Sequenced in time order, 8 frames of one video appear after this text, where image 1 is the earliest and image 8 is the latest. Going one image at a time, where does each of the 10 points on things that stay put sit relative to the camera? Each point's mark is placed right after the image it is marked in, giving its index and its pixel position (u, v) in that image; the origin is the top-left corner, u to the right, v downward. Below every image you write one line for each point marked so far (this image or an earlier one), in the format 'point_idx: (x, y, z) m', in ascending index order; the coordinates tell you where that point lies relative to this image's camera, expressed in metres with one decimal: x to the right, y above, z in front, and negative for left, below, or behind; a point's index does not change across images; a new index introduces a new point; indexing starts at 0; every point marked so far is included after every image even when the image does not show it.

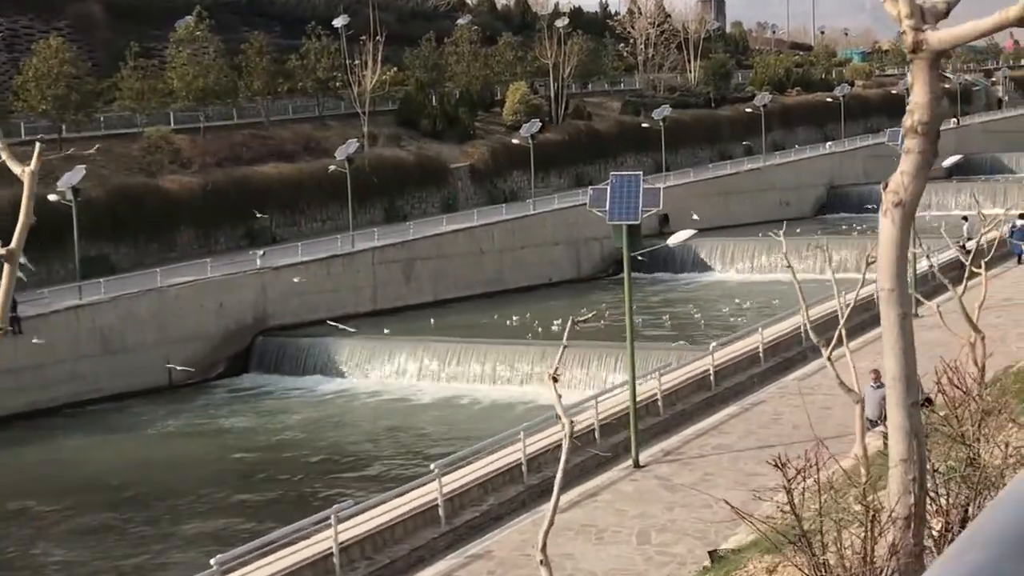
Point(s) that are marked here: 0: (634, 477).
0: (+1.0, -1.6, +11.2) m
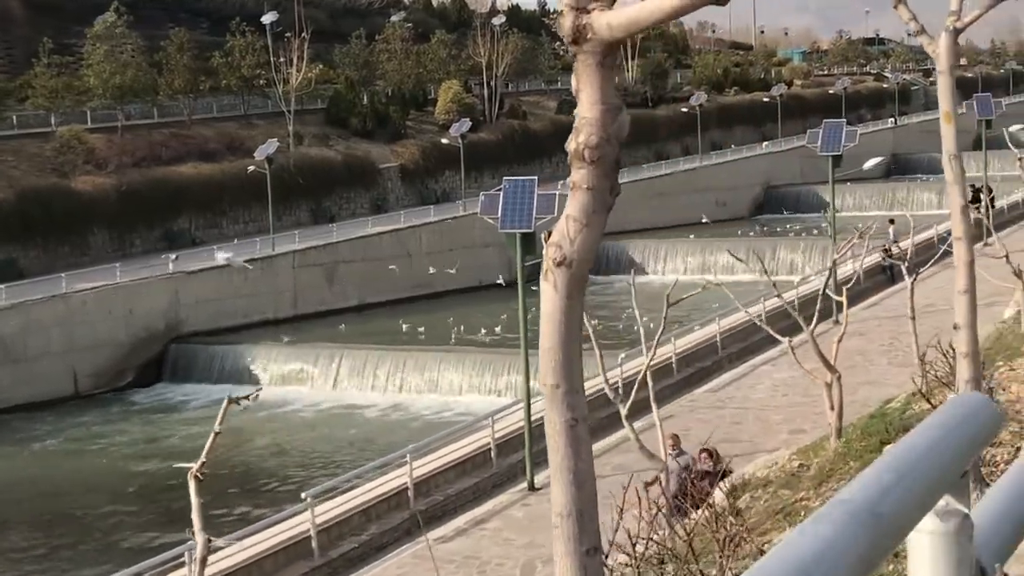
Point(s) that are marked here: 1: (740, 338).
0: (+0.1, -1.7, +10.6) m
1: (+2.7, -0.6, +15.8) m
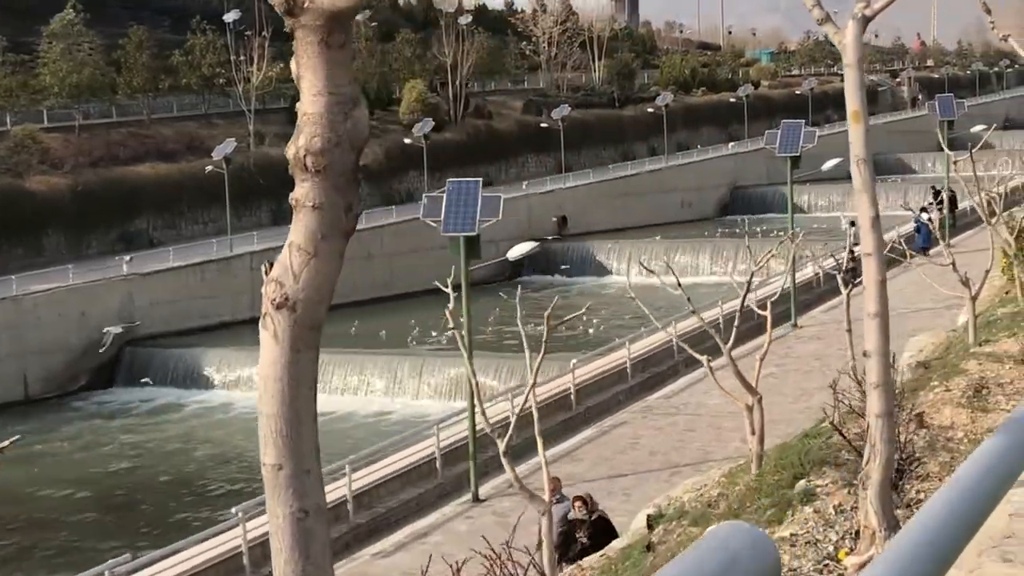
0: (-0.3, -1.7, +10.2) m
1: (+2.2, -0.6, +15.5) m
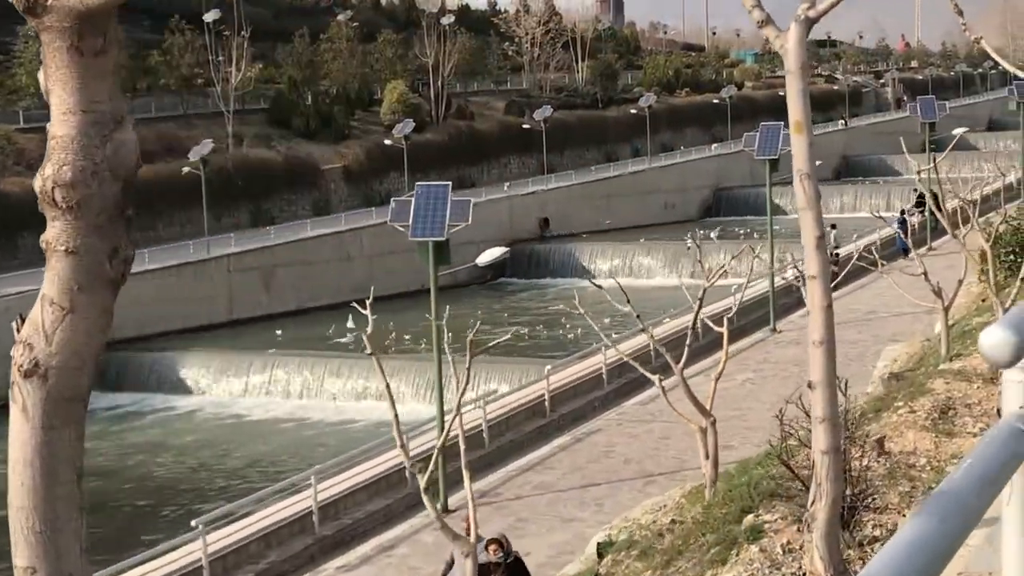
0: (-0.6, -1.8, +10.0) m
1: (+1.9, -0.7, +15.3) m
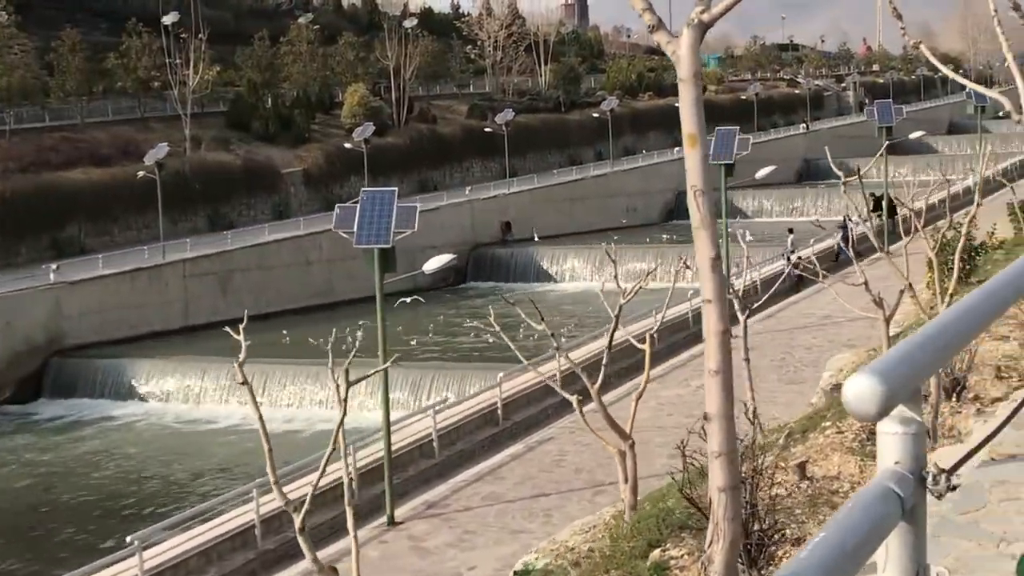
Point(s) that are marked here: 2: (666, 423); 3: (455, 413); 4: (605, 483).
0: (-1.0, -1.9, +9.8) m
1: (+1.4, -0.8, +15.2) m
2: (+1.5, -1.3, +12.5) m
3: (-0.6, -1.2, +12.8) m
4: (+0.8, -1.6, +10.7) m
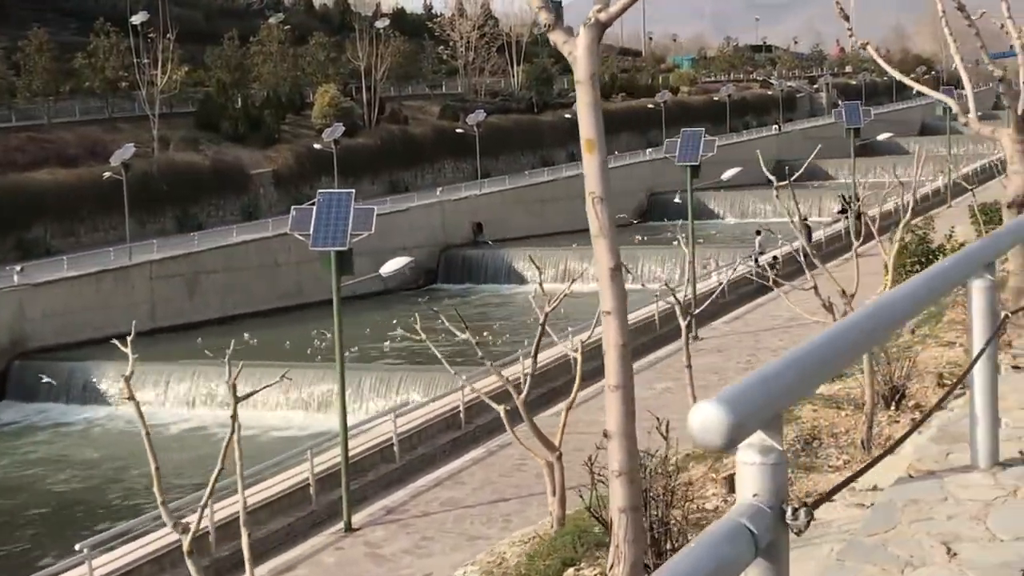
0: (-1.3, -1.9, +9.7) m
1: (+1.0, -0.8, +15.1) m
2: (+1.1, -1.3, +12.4) m
3: (-0.9, -1.2, +12.7) m
4: (+0.4, -1.6, +10.6) m
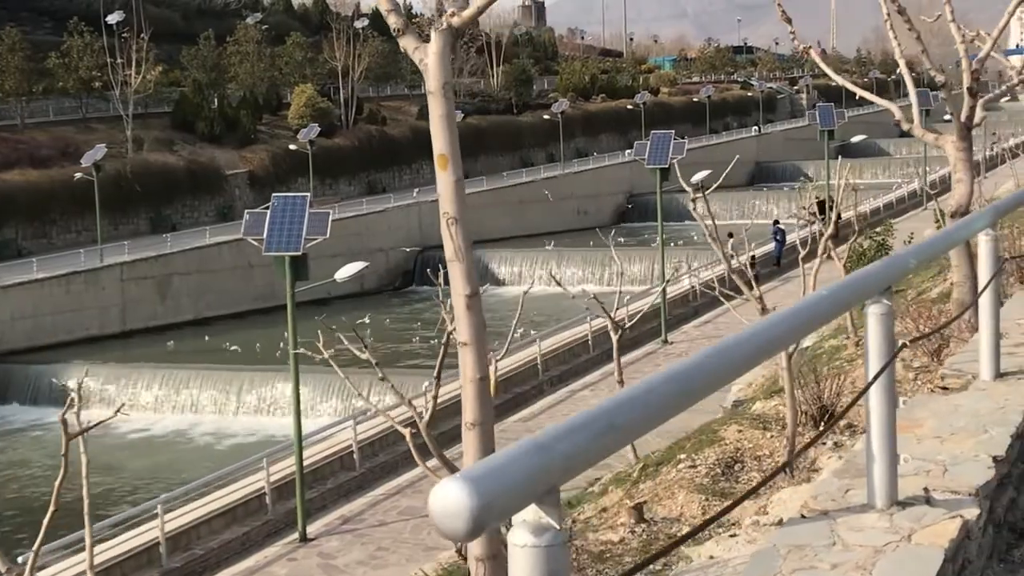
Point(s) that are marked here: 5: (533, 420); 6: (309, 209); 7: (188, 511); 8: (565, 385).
0: (-1.6, -1.9, +9.5) m
1: (+0.6, -0.8, +15.0) m
2: (+0.8, -1.3, +12.2) m
3: (-1.3, -1.3, +12.5) m
4: (+0.1, -1.6, +10.4) m
5: (+0.2, -1.3, +13.1) m
6: (-1.5, +0.6, +9.8) m
7: (-2.5, -1.7, +10.0) m
8: (+0.6, -1.1, +14.5) m
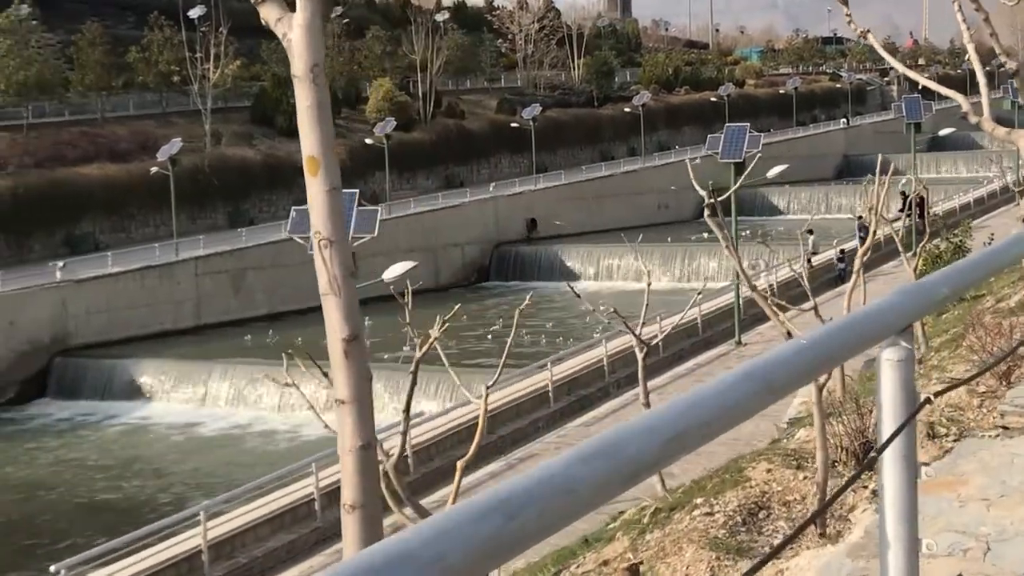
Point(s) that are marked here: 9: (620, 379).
0: (-1.2, -1.9, +9.2) m
1: (+1.3, -0.8, +14.5) m
2: (+1.3, -1.3, +11.7) m
3: (-0.7, -1.3, +12.2) m
4: (+0.5, -1.6, +10.0) m
5: (+0.8, -1.3, +12.6) m
6: (-1.1, +0.6, +9.4) m
7: (-2.0, -1.7, +9.8) m
8: (+1.3, -1.1, +14.0) m
9: (+1.2, -1.0, +14.2) m
